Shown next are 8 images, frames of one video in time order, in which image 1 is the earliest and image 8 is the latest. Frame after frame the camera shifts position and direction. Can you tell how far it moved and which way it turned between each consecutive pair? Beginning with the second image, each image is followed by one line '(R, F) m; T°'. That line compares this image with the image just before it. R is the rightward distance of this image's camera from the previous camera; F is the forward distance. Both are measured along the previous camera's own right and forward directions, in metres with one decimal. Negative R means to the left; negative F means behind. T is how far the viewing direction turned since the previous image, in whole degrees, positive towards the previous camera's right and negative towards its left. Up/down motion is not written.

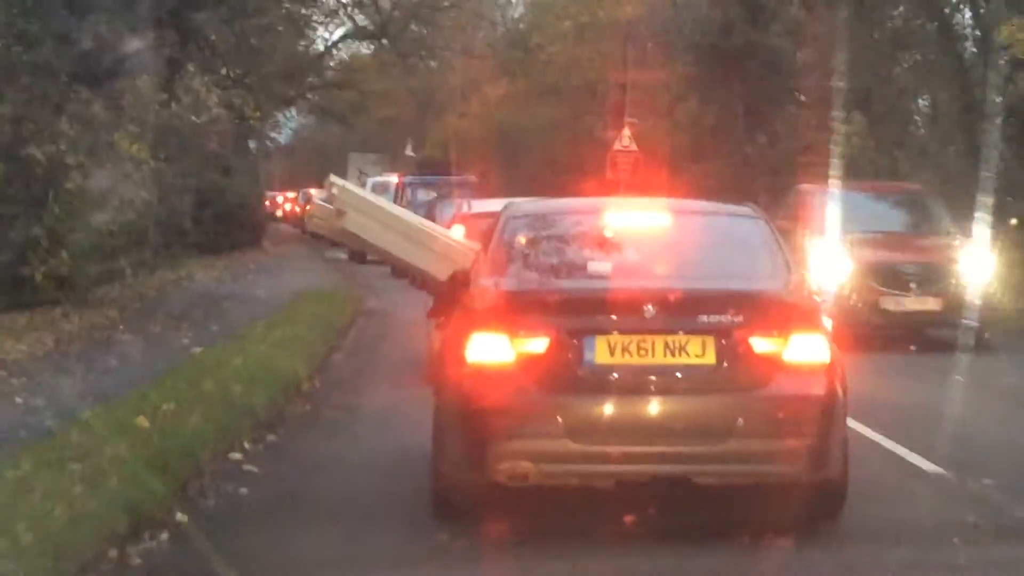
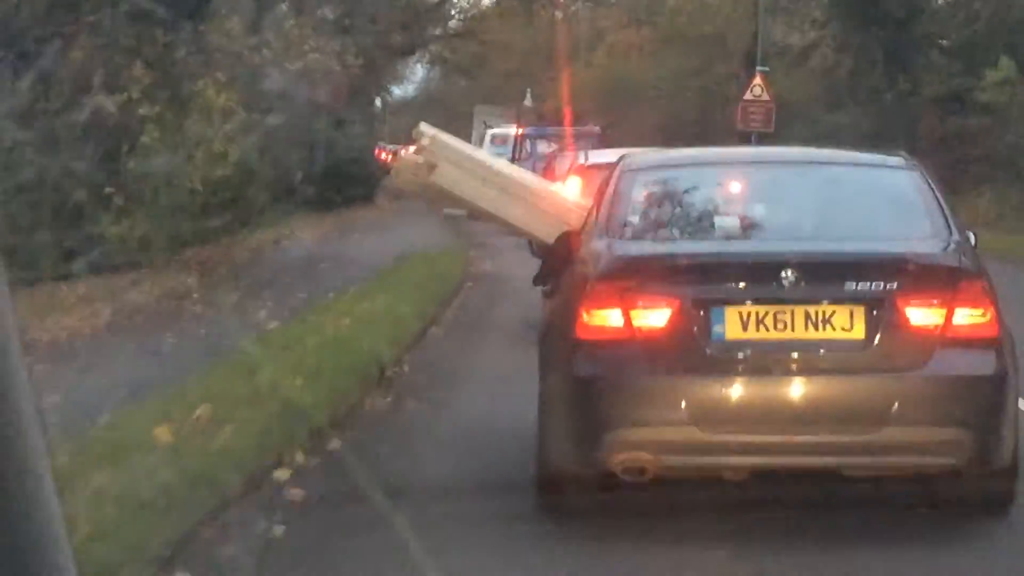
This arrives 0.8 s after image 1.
(0.0, +0.9) m; -4°
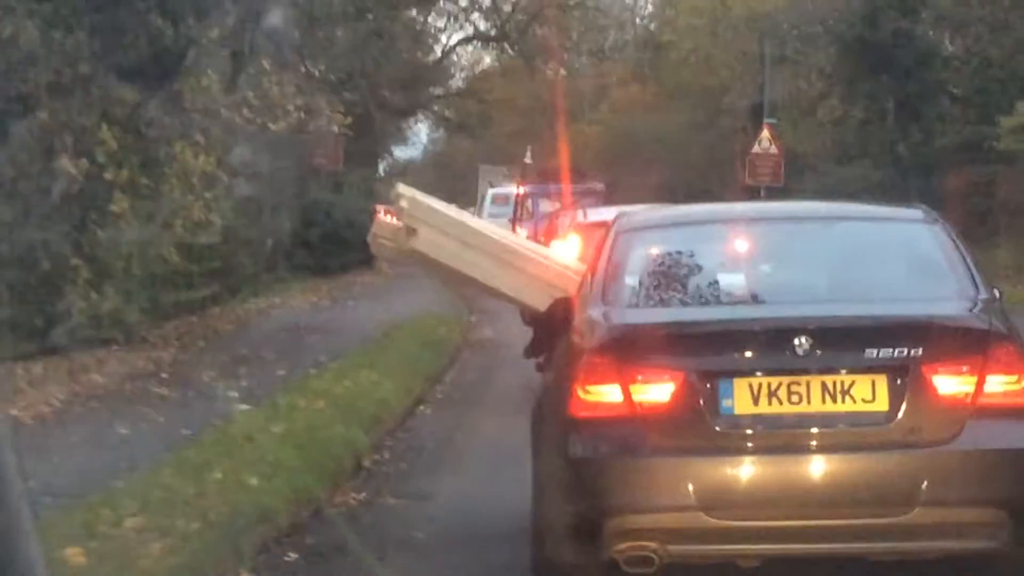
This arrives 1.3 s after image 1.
(+0.1, +0.5) m; 0°
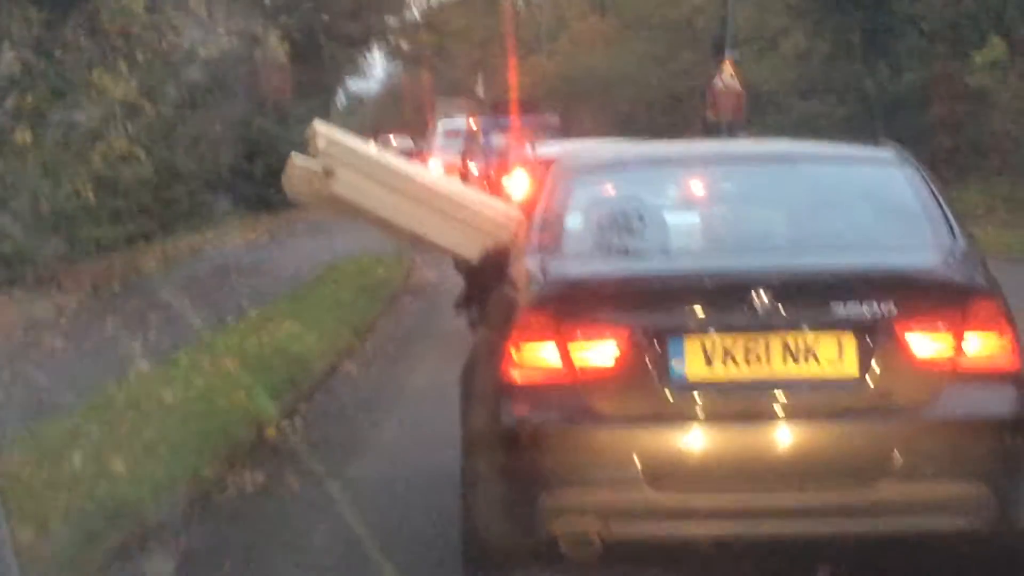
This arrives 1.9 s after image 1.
(+0.1, +0.6) m; +1°
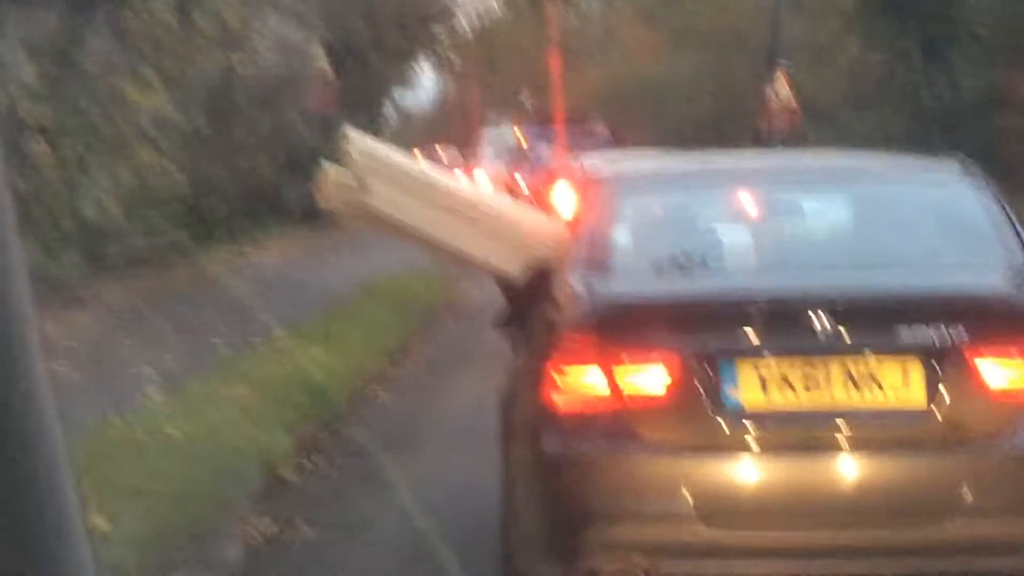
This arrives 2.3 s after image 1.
(0.0, +0.3) m; -2°
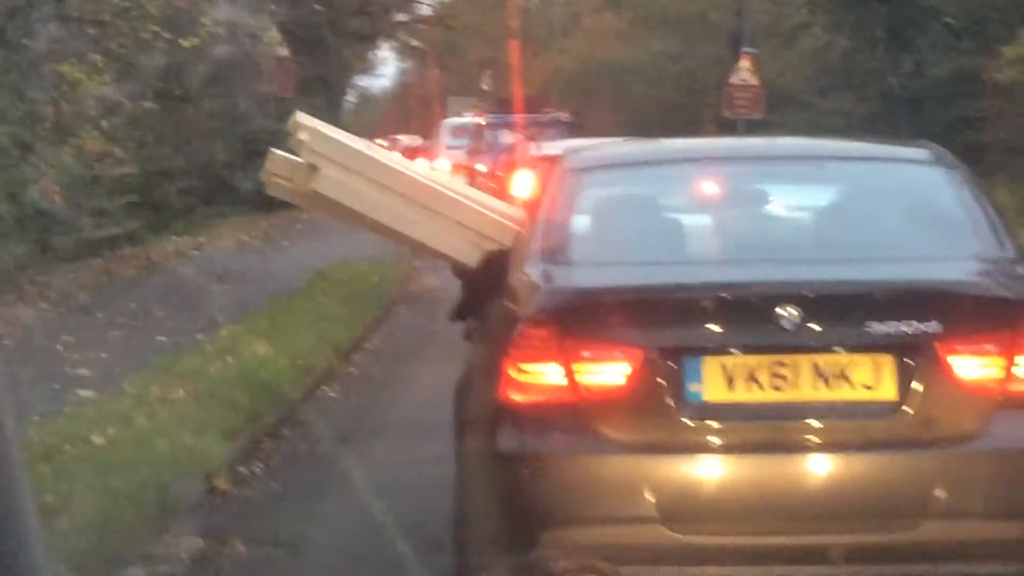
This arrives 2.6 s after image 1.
(0.0, +0.2) m; +1°
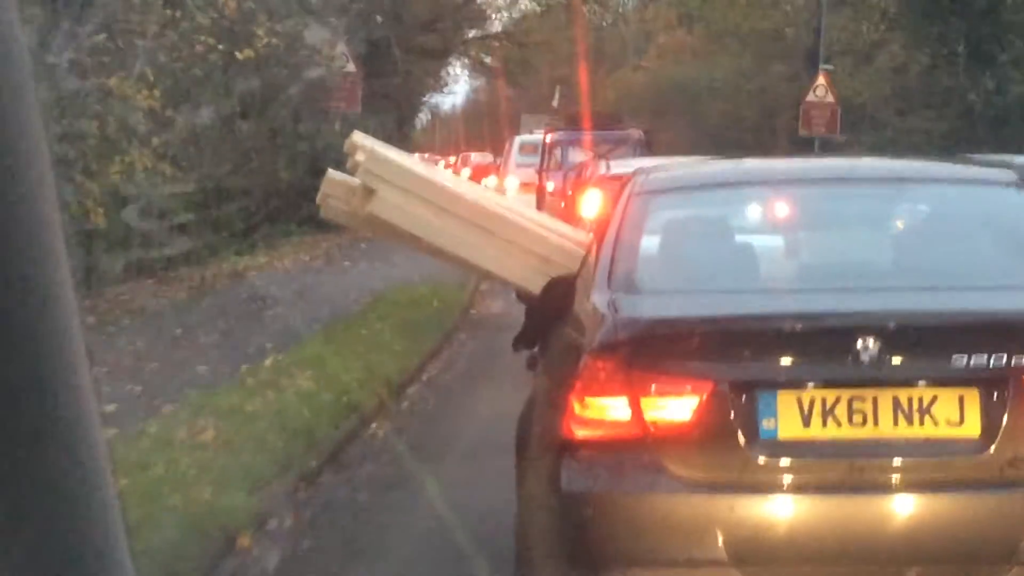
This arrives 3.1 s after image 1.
(0.0, +0.2) m; -2°
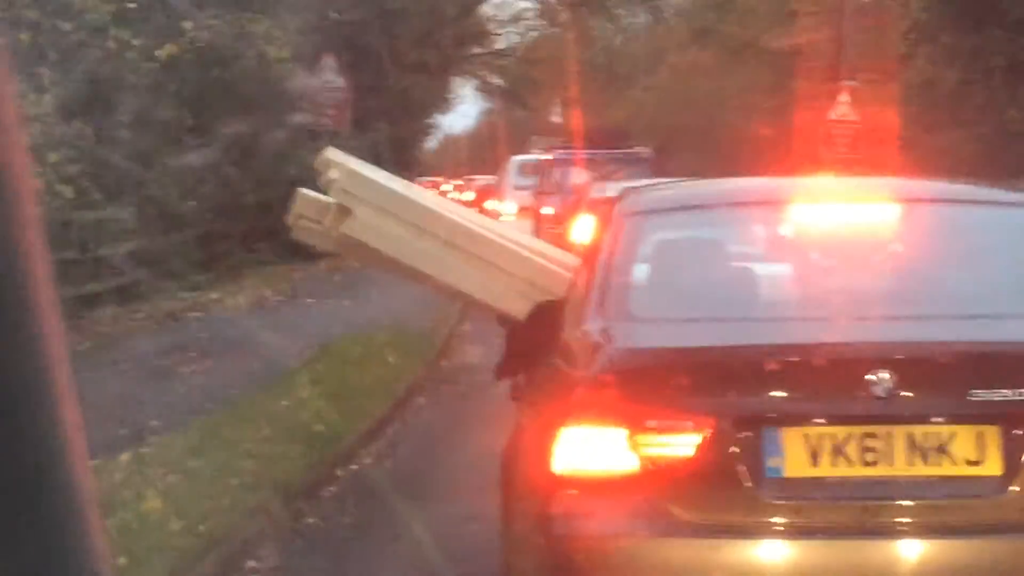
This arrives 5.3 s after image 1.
(+0.1, +0.3) m; 0°
